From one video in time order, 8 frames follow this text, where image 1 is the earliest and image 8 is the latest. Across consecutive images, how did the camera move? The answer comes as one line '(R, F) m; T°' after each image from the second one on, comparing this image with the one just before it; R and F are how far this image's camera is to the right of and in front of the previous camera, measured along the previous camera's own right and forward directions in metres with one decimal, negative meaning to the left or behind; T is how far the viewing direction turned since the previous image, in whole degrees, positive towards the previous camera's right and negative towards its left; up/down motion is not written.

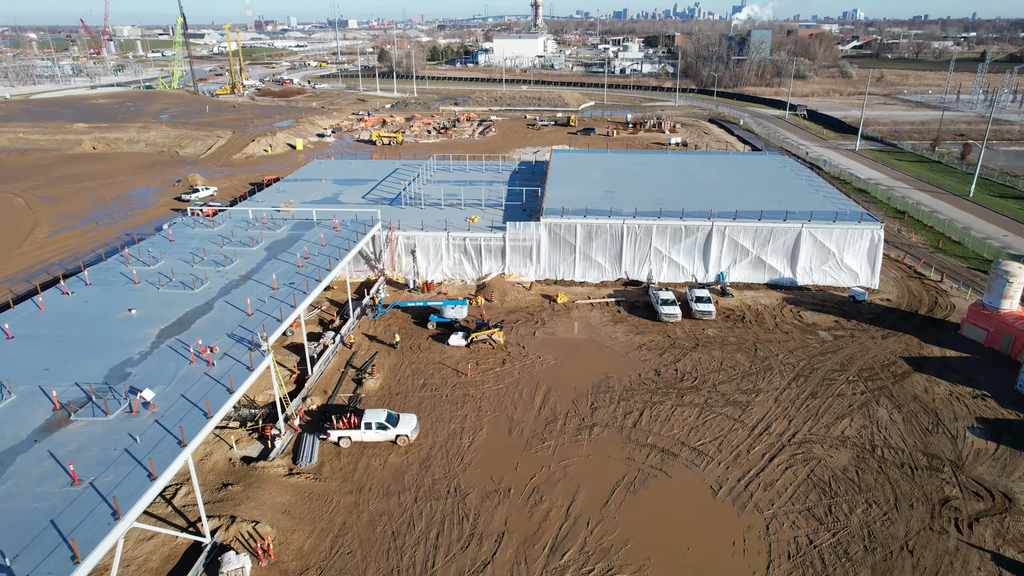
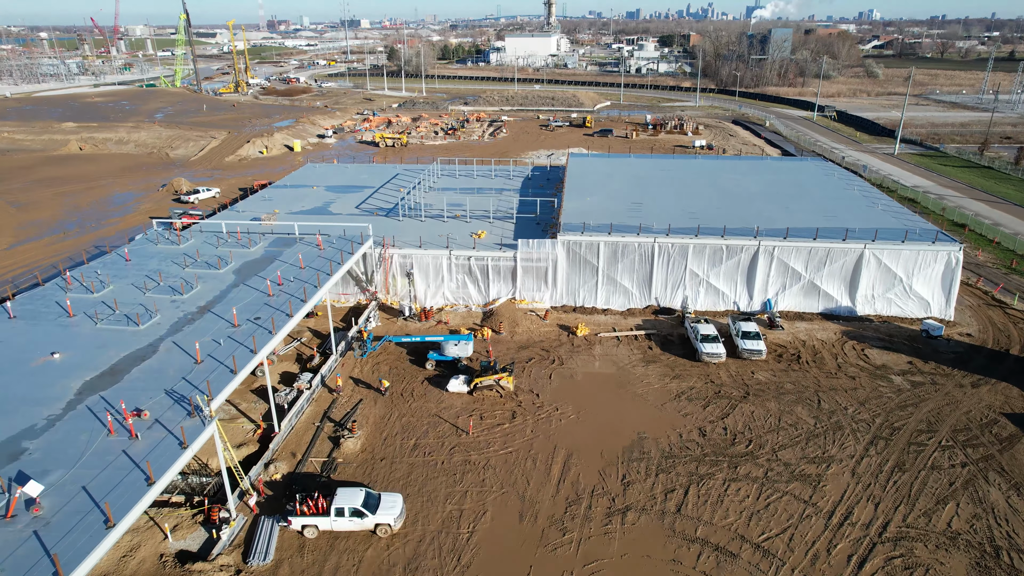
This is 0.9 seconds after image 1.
(-0.1, +3.9) m; -1°
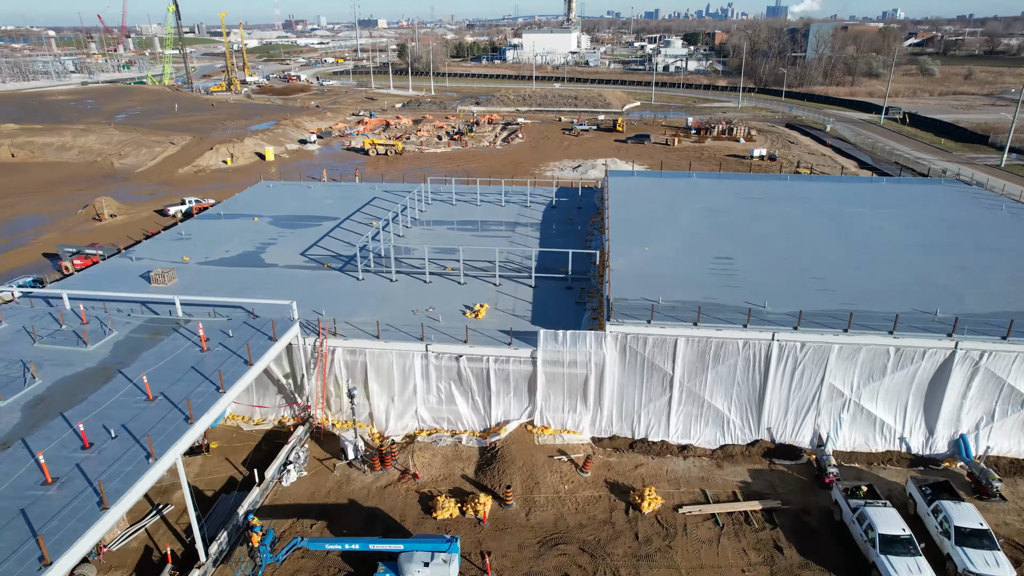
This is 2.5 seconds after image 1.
(0.0, +9.9) m; -1°
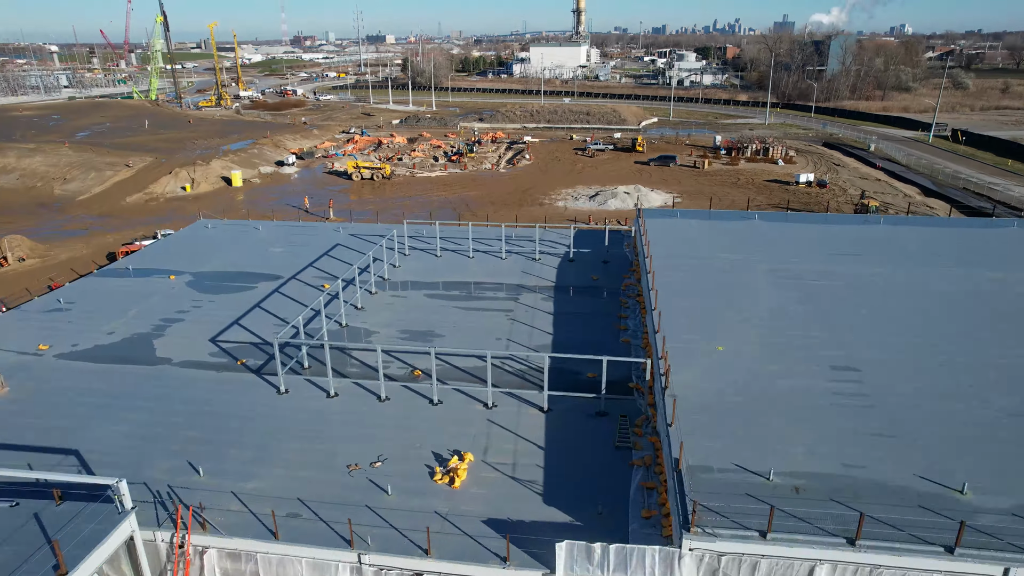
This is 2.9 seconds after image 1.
(+0.1, +6.6) m; -1°
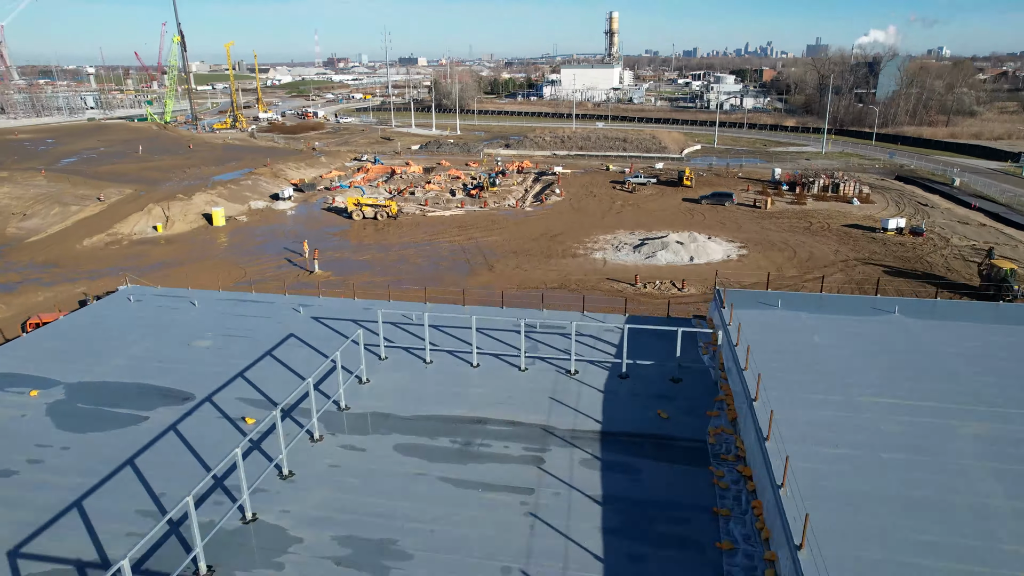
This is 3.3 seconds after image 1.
(+0.1, +6.4) m; -2°
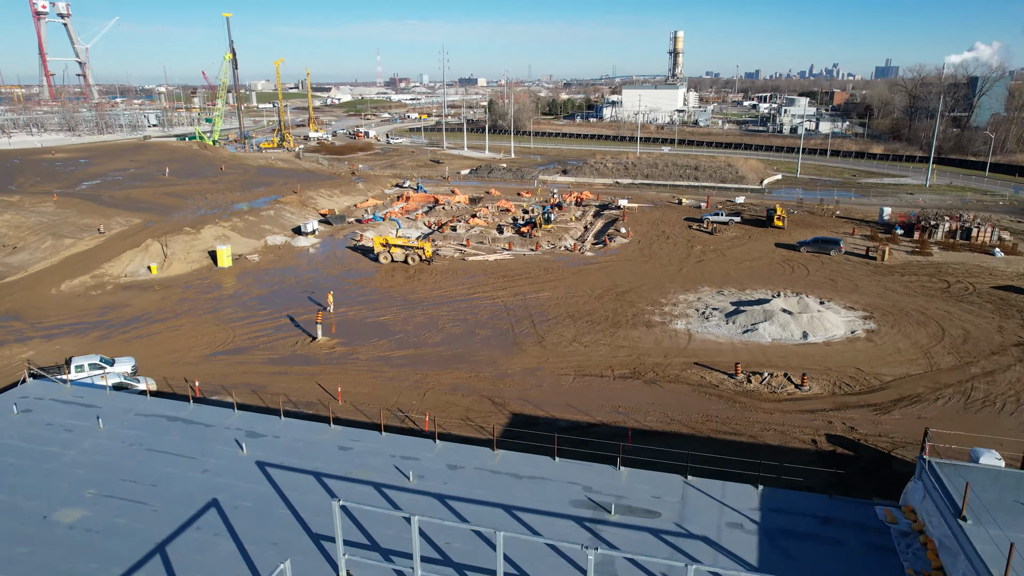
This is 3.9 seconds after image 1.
(-0.1, +6.1) m; -5°
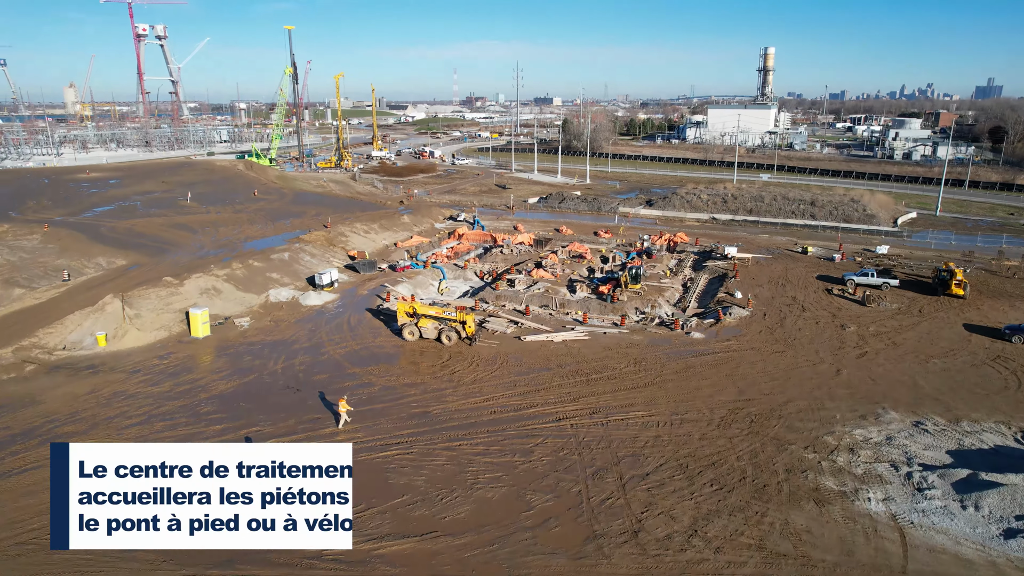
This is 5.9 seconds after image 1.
(-0.2, +8.6) m; -6°
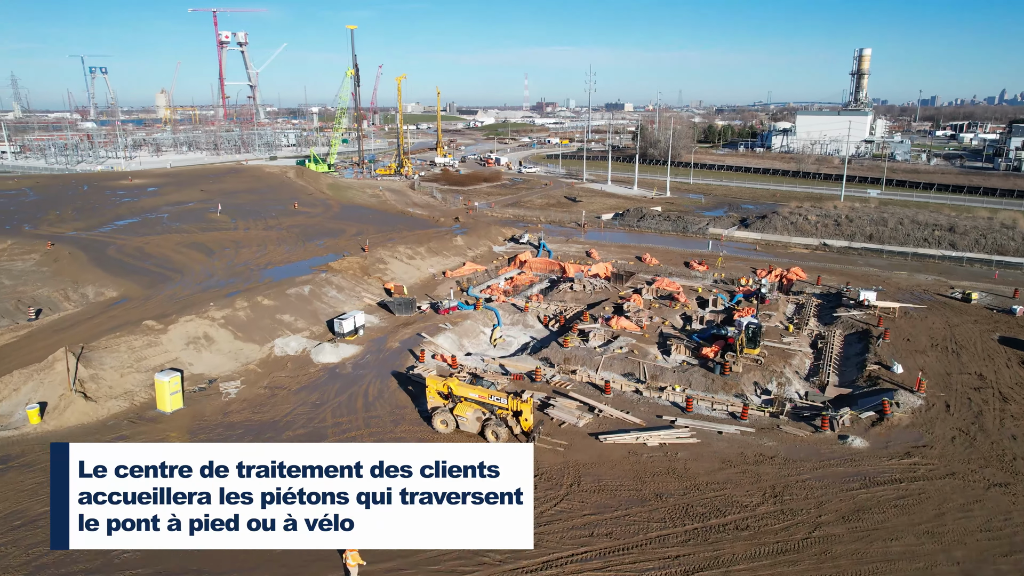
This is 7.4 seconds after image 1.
(-0.3, +6.4) m; -6°
